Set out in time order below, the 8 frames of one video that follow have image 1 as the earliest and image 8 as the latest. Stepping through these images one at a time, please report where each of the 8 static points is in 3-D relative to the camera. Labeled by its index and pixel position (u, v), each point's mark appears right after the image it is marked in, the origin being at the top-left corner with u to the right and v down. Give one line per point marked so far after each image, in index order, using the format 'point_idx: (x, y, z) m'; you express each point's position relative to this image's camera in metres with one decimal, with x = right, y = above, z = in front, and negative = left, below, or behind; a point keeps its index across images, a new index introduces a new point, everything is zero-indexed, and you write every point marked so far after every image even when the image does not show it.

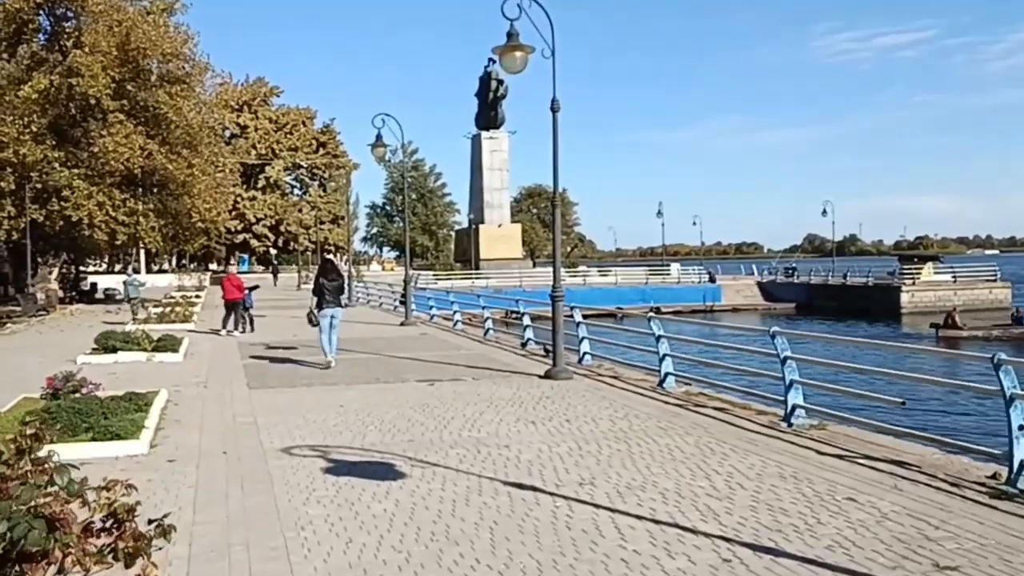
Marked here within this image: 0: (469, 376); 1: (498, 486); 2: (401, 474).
0: (-0.8, -1.6, +16.2) m
1: (-0.1, -1.8, +8.3) m
2: (-1.1, -1.8, +8.7) m
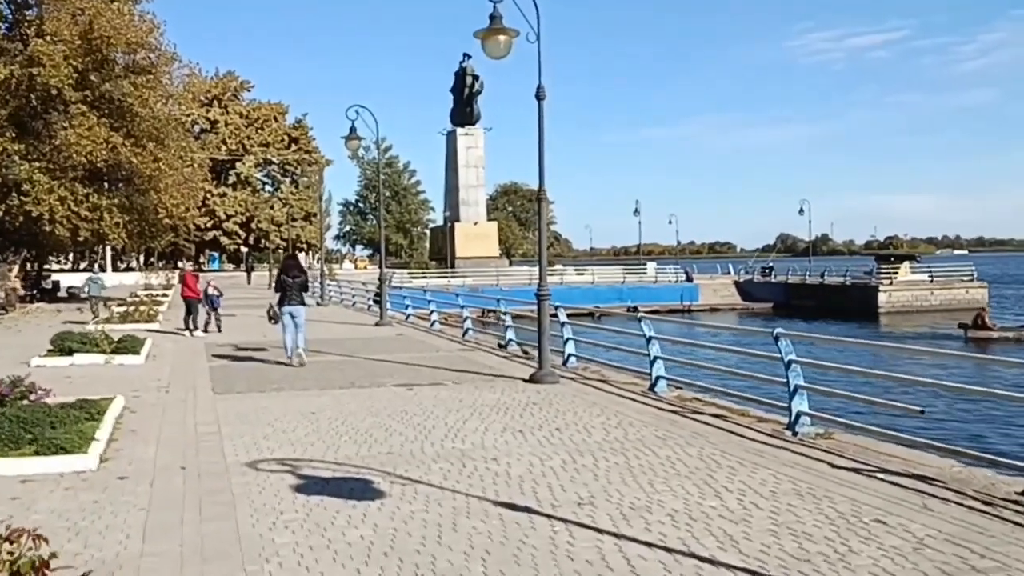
0: (-1.1, -1.6, +15.3) m
1: (-0.2, -1.8, +7.4) m
2: (-1.2, -1.8, +7.9) m
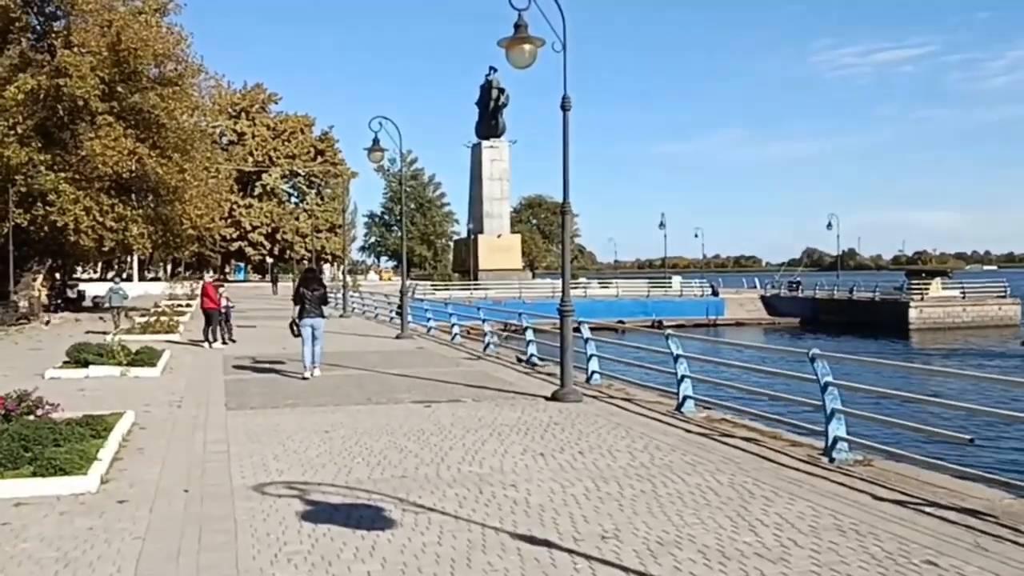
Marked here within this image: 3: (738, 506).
0: (-0.7, -1.8, +14.8) m
1: (0.0, -1.9, +6.9) m
2: (-1.0, -1.9, +7.4) m
3: (+2.0, -1.9, +8.0) m
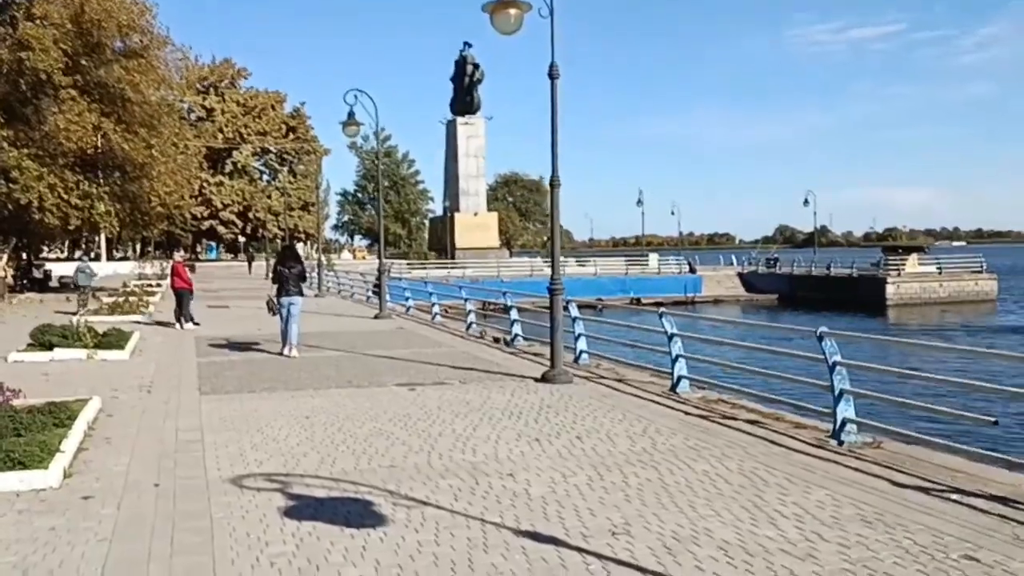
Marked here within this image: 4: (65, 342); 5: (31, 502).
0: (-0.9, -1.4, +14.2) m
1: (0.0, -1.8, +6.4) m
2: (-1.0, -1.7, +6.8) m
3: (+2.0, -1.7, +7.5) m
4: (-8.5, -1.0, +17.3) m
5: (-3.9, -1.7, +7.3) m
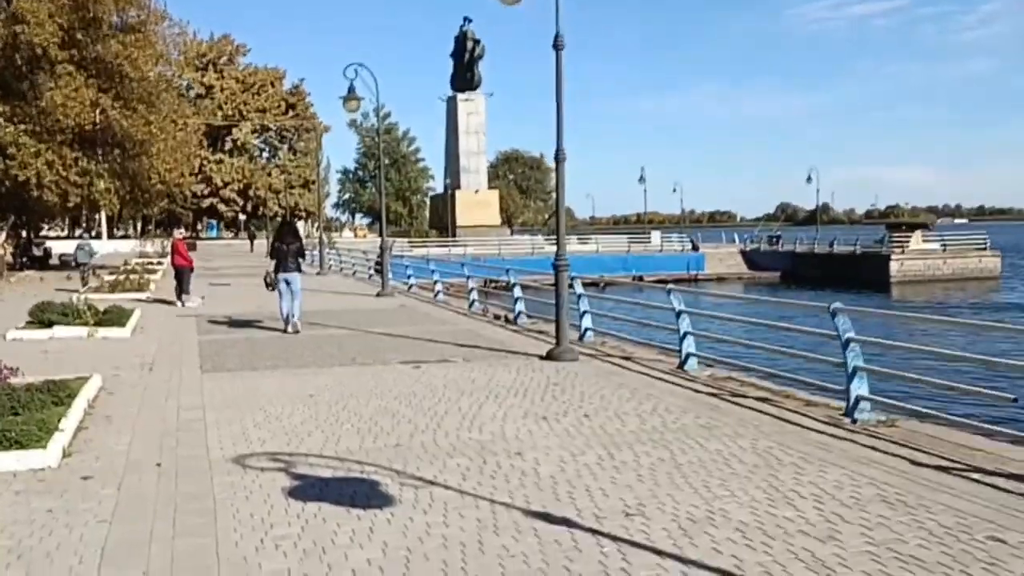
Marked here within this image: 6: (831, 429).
0: (-0.8, -1.1, +14.1) m
1: (+0.1, -1.6, +6.2) m
2: (-0.9, -1.6, +6.6) m
3: (+2.1, -1.5, +7.3) m
4: (-8.4, -0.6, +17.1) m
5: (-3.8, -1.5, +7.1) m
6: (+3.2, -1.4, +9.2) m
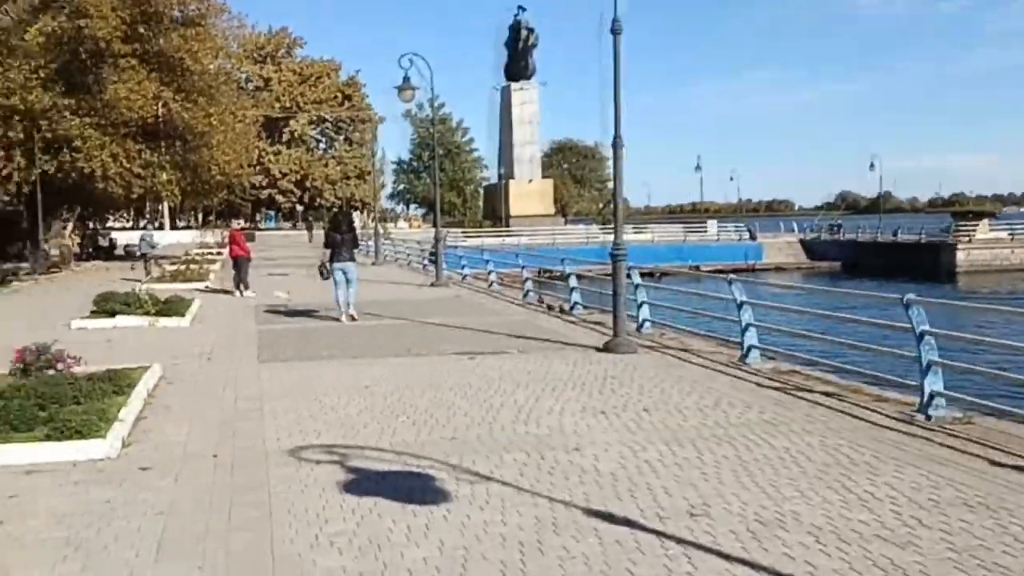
0: (+0.1, -0.9, +13.9) m
1: (+0.5, -1.5, +6.0) m
2: (-0.5, -1.5, +6.5) m
3: (+2.5, -1.4, +7.0) m
4: (-7.4, -0.4, +17.3) m
5: (-3.3, -1.5, +7.1) m
6: (+3.8, -1.3, +8.8) m
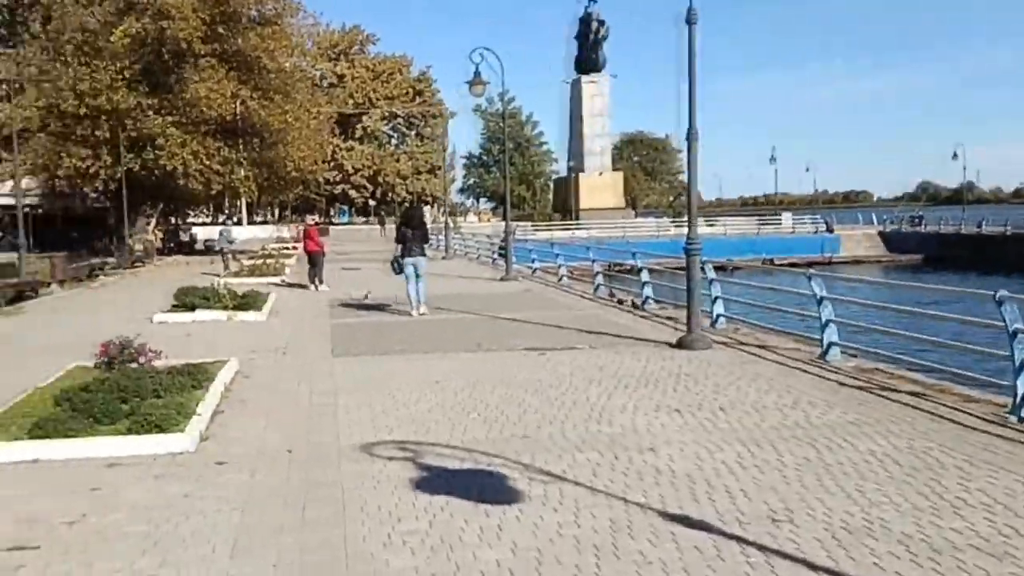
0: (+1.1, -0.9, +13.7) m
1: (+0.9, -1.5, +5.8) m
2: (0.0, -1.5, +6.4) m
3: (+3.1, -1.4, +6.7) m
4: (-6.0, -0.3, +17.7) m
5: (-2.8, -1.4, +7.3) m
6: (+4.5, -1.3, +8.3) m
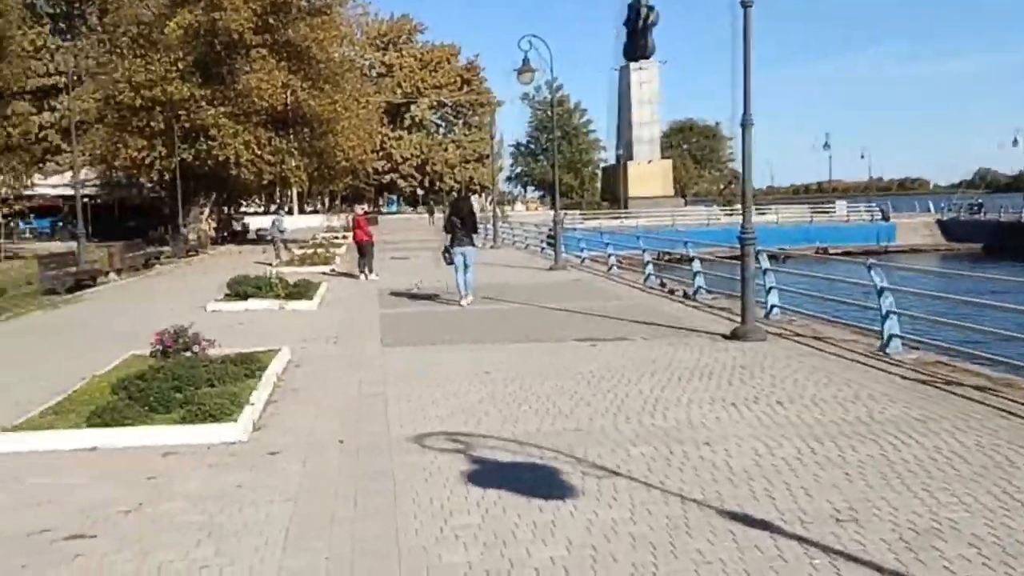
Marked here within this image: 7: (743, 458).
0: (+1.9, -0.7, +13.5) m
1: (+1.3, -1.5, +5.7) m
2: (+0.4, -1.4, +6.3) m
3: (+3.5, -1.4, +6.4) m
4: (-5.0, -0.1, +17.9) m
5: (-2.3, -1.4, +7.3) m
6: (+5.0, -1.2, +8.0) m
7: (+1.8, -1.3, +7.1) m
